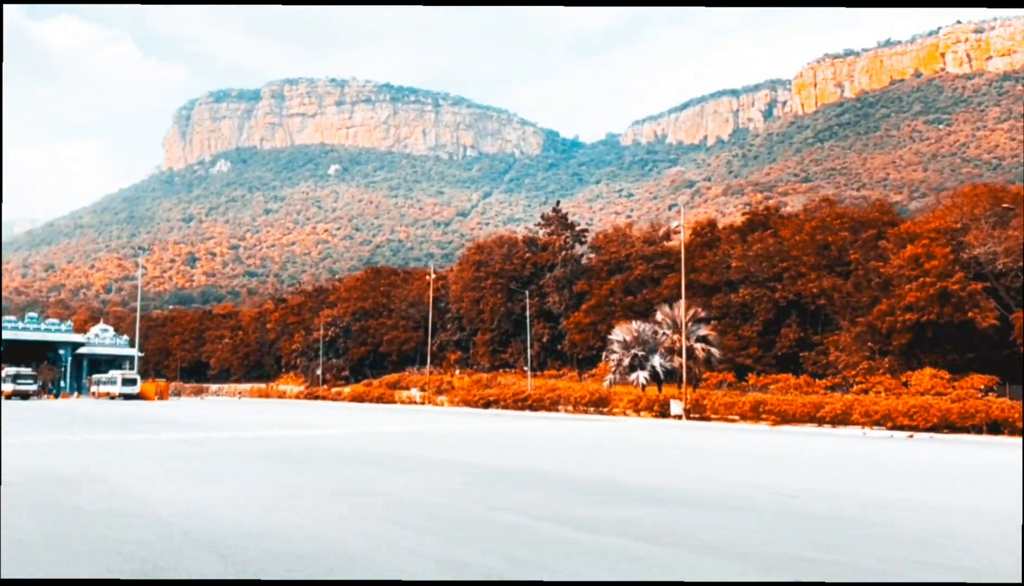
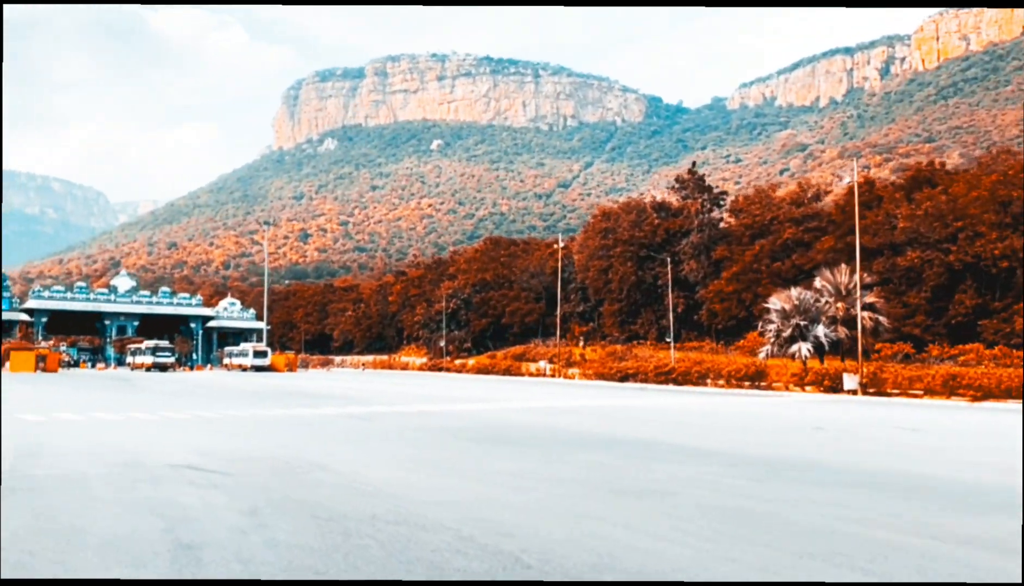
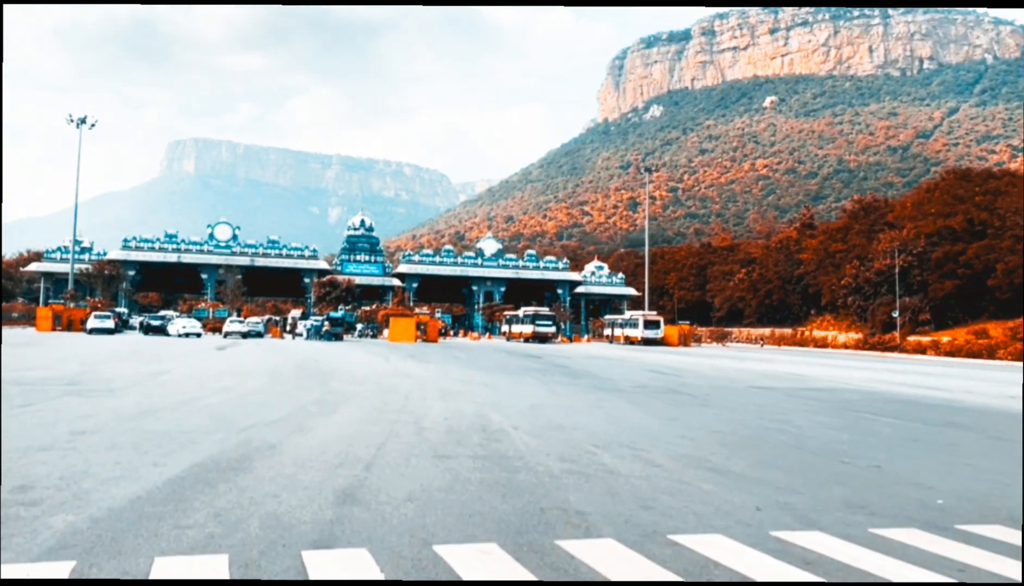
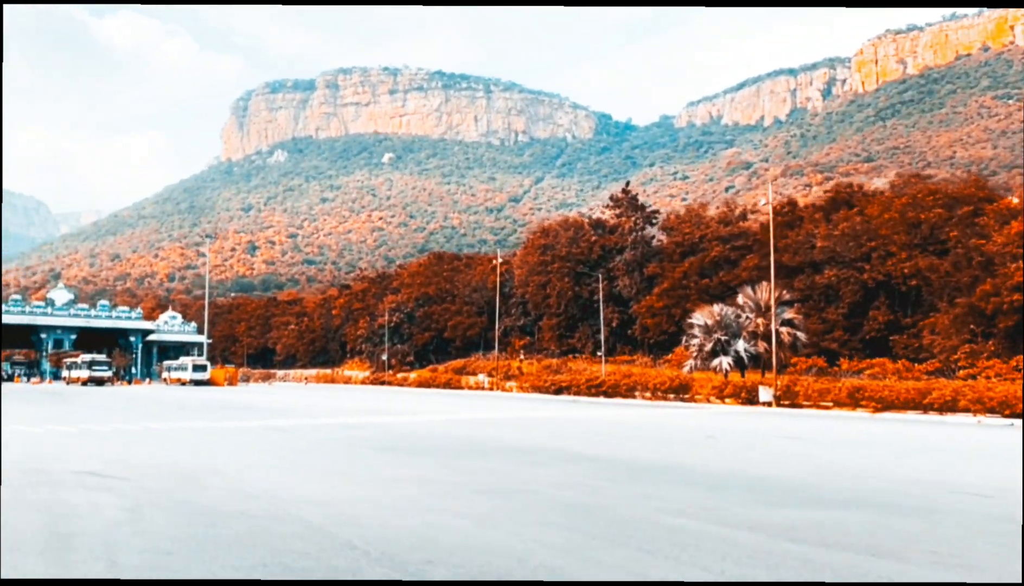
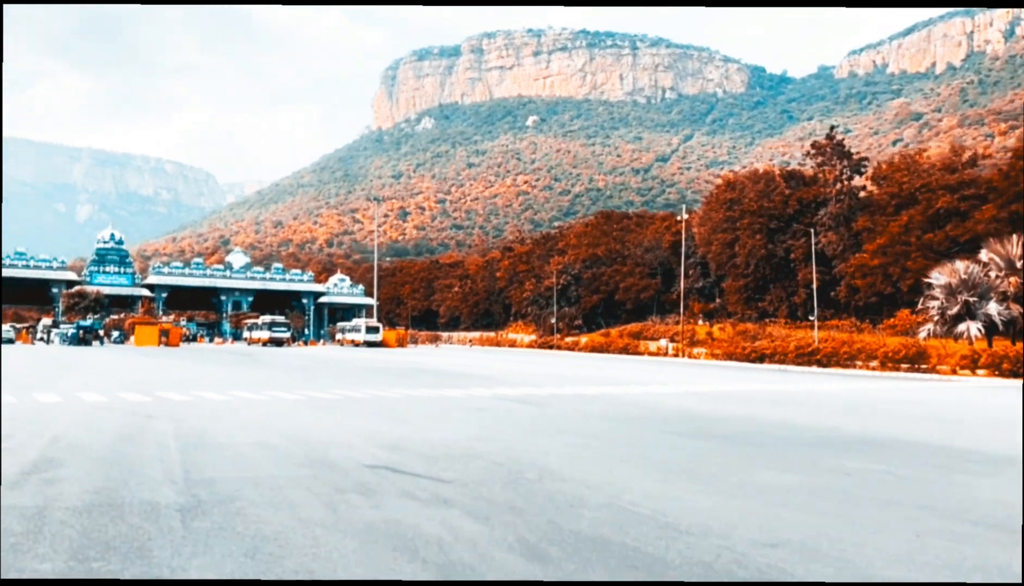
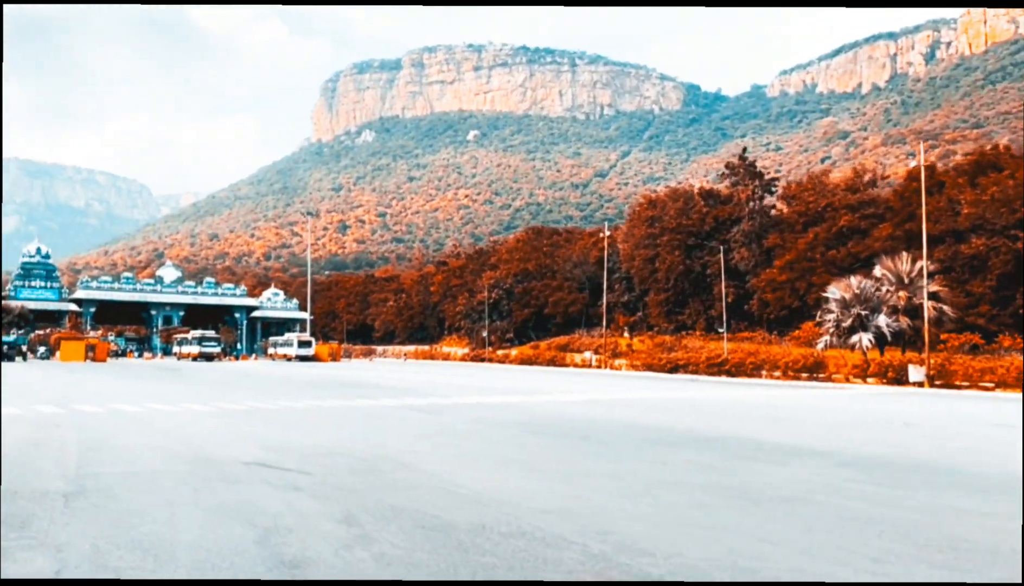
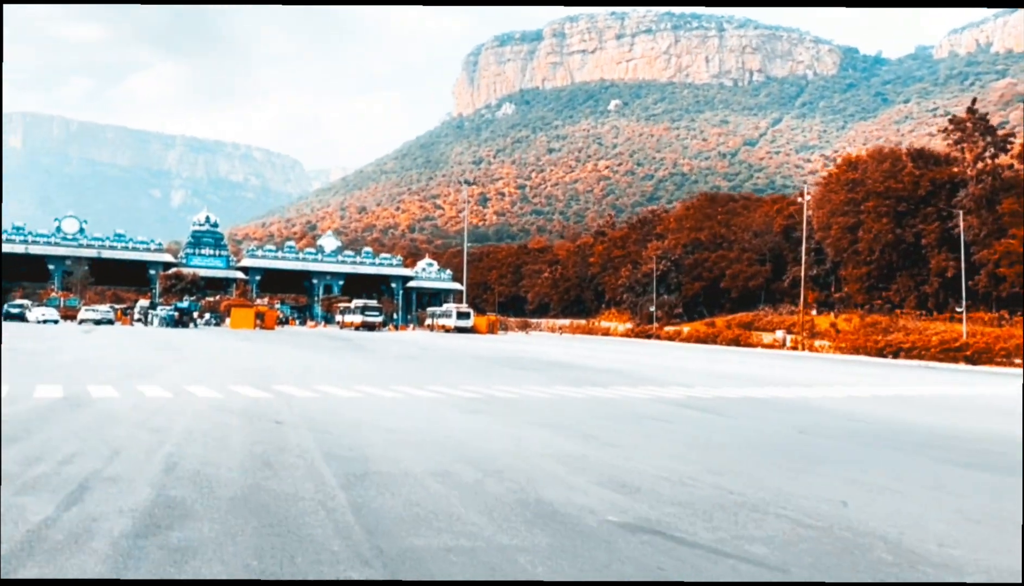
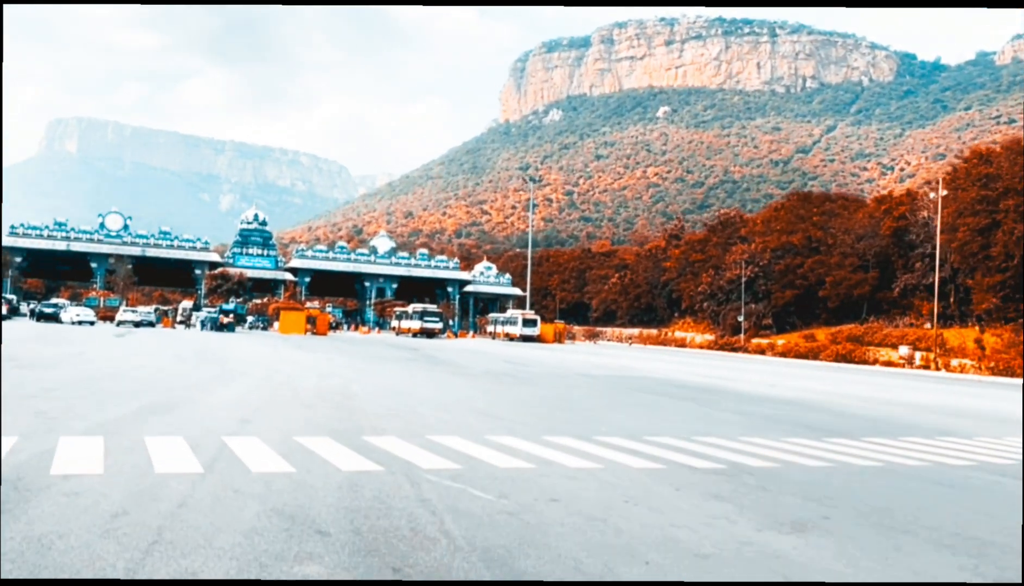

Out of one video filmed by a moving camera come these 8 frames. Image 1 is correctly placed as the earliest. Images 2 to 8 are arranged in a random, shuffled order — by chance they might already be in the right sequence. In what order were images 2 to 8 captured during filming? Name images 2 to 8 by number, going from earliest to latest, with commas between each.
4, 2, 6, 5, 7, 8, 3
